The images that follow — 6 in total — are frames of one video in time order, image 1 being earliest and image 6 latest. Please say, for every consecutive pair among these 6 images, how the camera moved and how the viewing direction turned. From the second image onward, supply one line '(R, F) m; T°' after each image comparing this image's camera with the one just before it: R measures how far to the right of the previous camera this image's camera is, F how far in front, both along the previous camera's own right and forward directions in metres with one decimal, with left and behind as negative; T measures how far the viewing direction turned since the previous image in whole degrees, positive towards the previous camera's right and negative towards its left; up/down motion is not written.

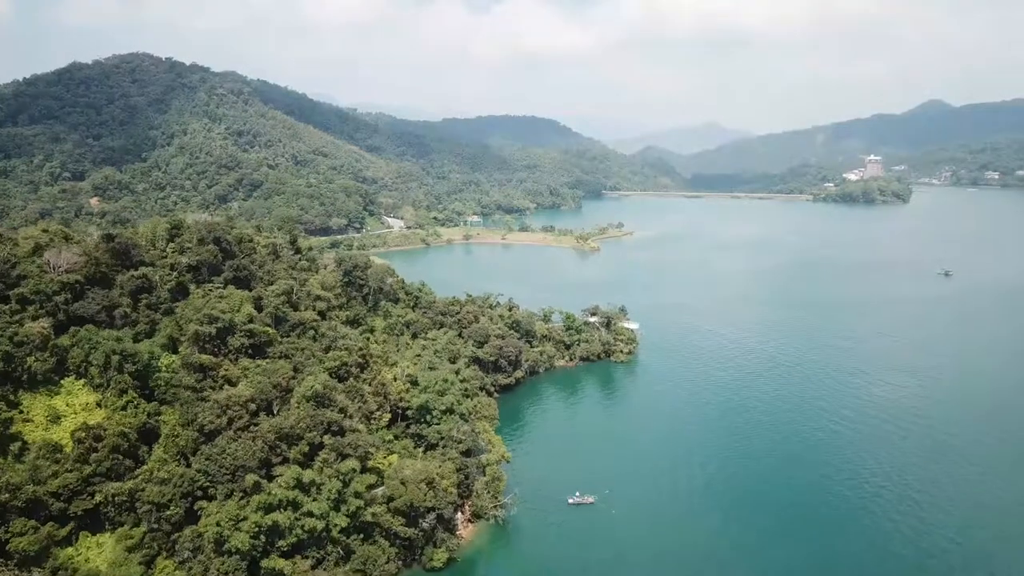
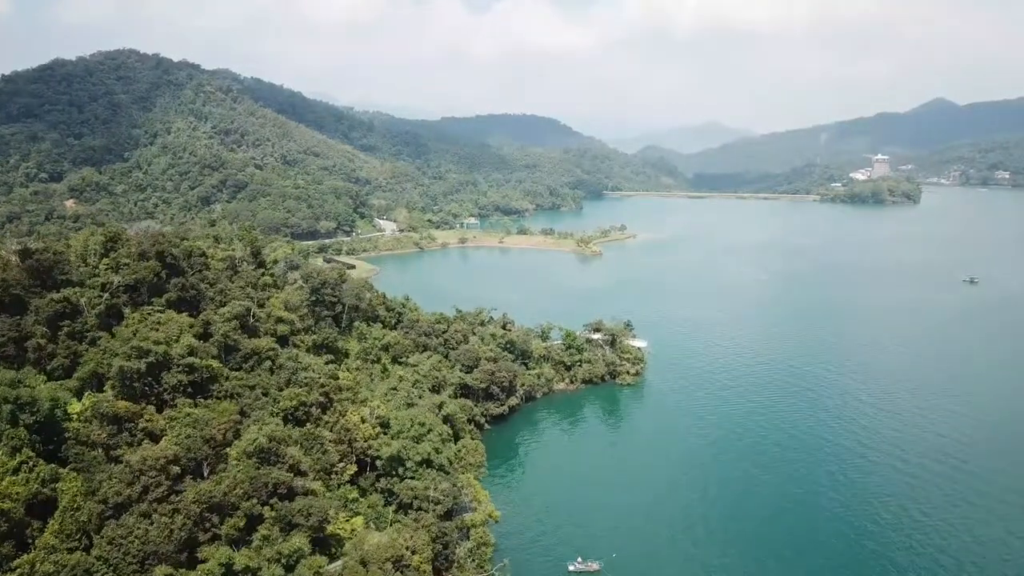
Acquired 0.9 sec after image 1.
(+0.2, +3.1) m; 0°
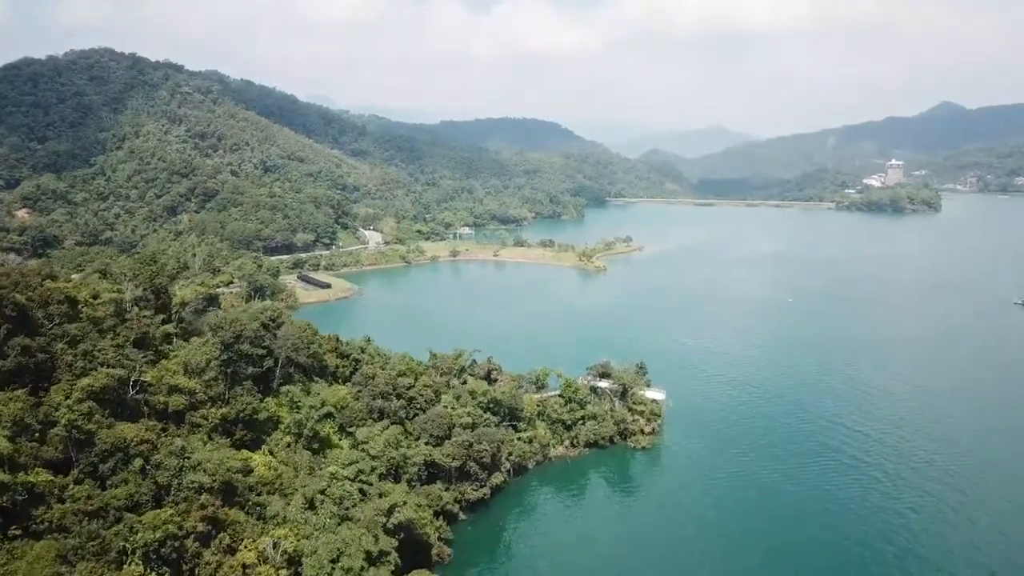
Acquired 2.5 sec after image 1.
(+0.5, +5.3) m; 0°
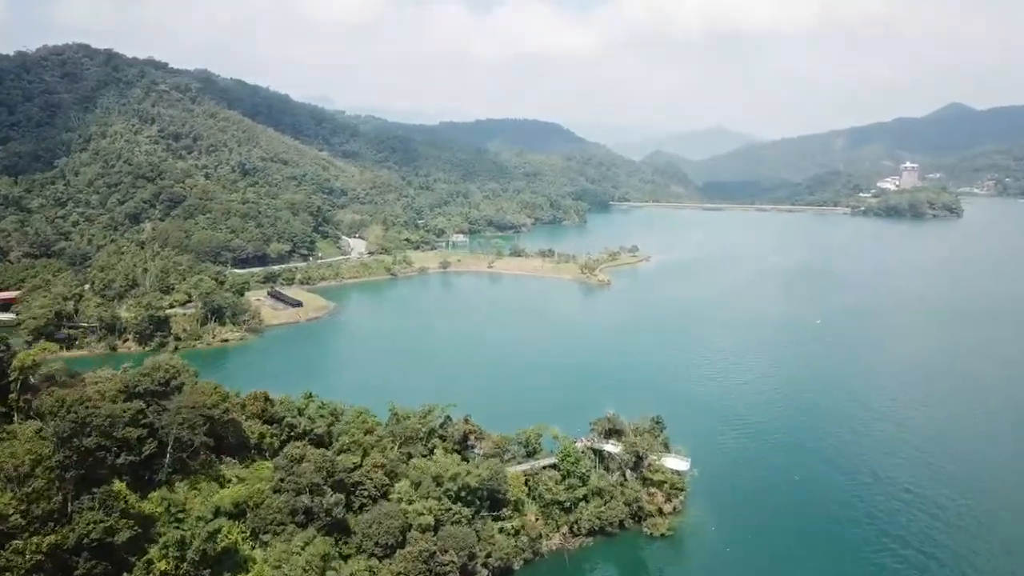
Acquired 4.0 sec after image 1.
(+0.5, +4.9) m; 0°
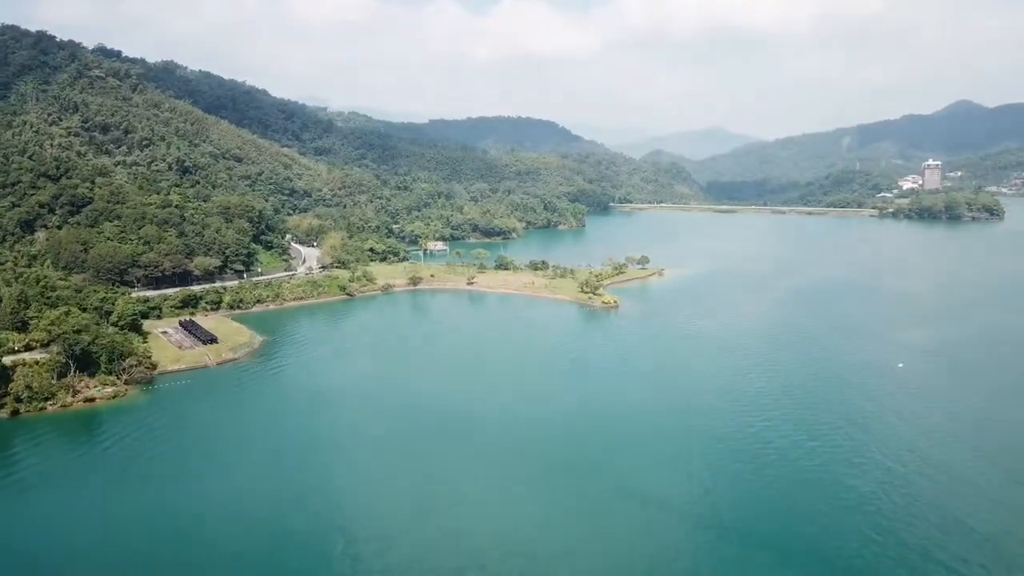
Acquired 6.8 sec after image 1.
(+0.7, +9.6) m; 0°
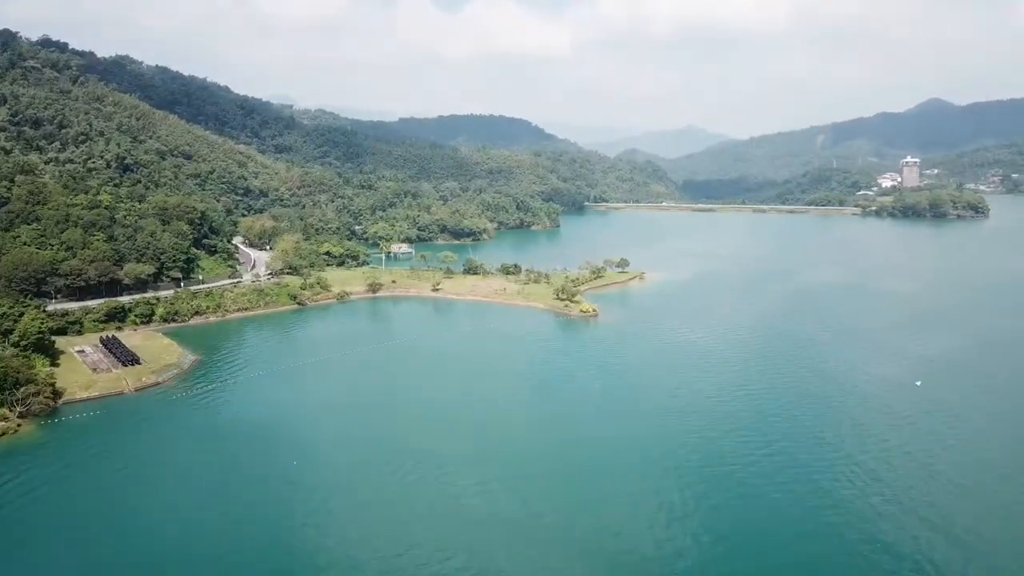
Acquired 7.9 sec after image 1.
(+0.4, +3.6) m; +2°
